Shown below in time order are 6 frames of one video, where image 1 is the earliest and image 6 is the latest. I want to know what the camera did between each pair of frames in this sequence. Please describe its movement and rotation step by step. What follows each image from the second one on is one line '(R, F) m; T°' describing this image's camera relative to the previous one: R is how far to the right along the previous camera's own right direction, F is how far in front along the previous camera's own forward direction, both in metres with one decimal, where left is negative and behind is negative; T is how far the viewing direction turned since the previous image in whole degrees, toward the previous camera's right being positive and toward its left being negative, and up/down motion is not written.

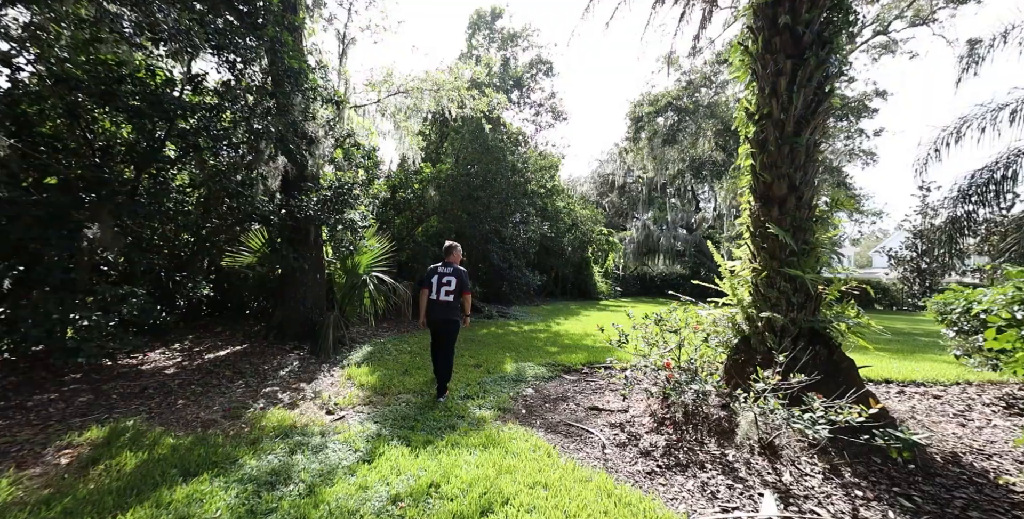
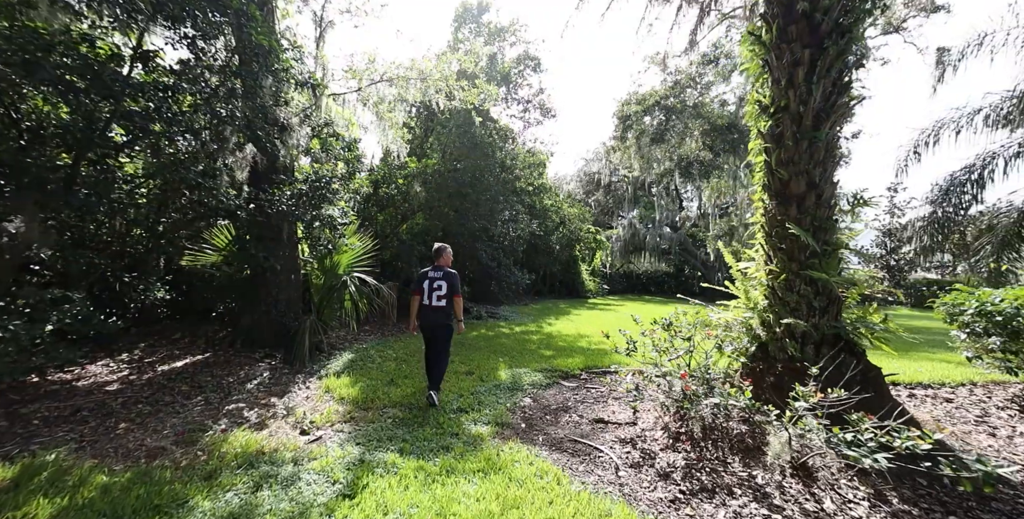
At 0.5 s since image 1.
(-0.1, +0.4) m; +2°
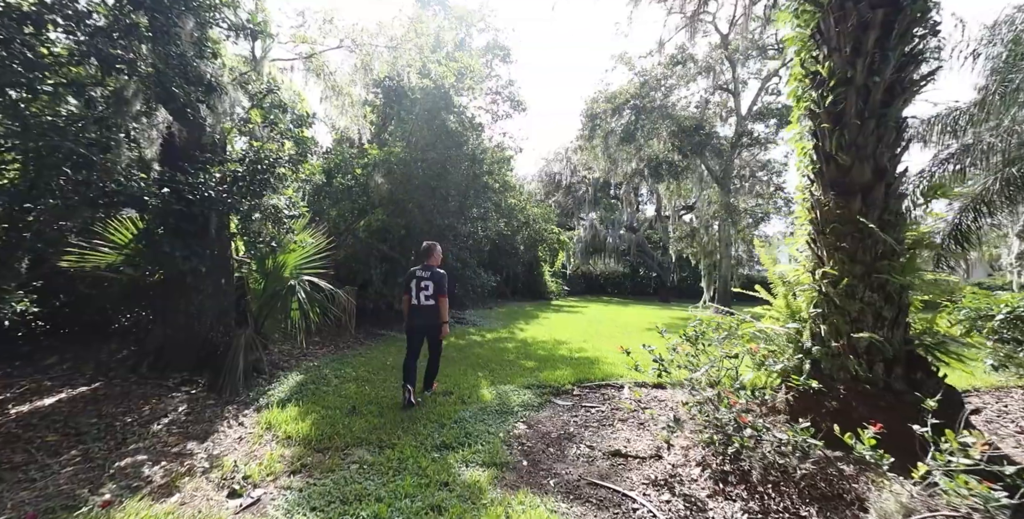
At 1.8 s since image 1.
(-0.3, +0.8) m; +6°
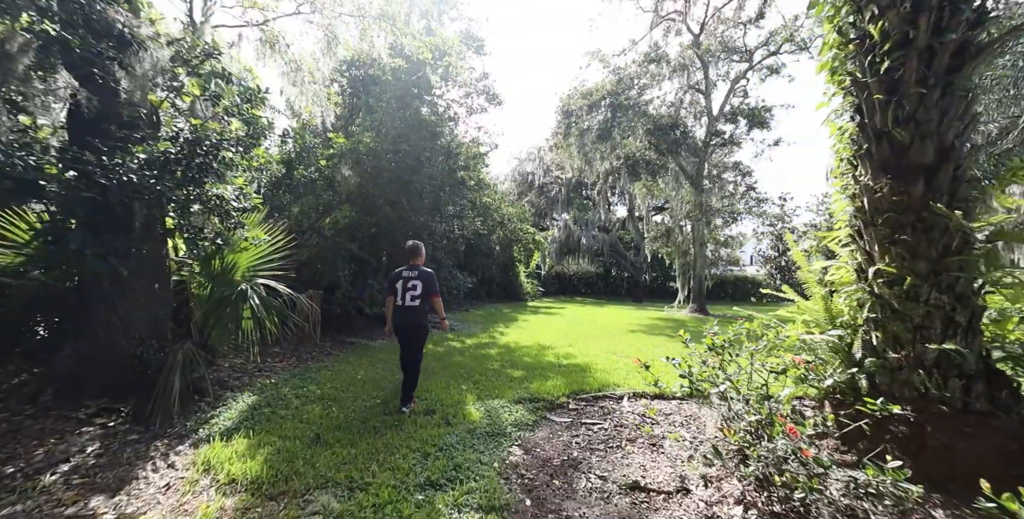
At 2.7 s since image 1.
(-0.2, +0.6) m; +4°
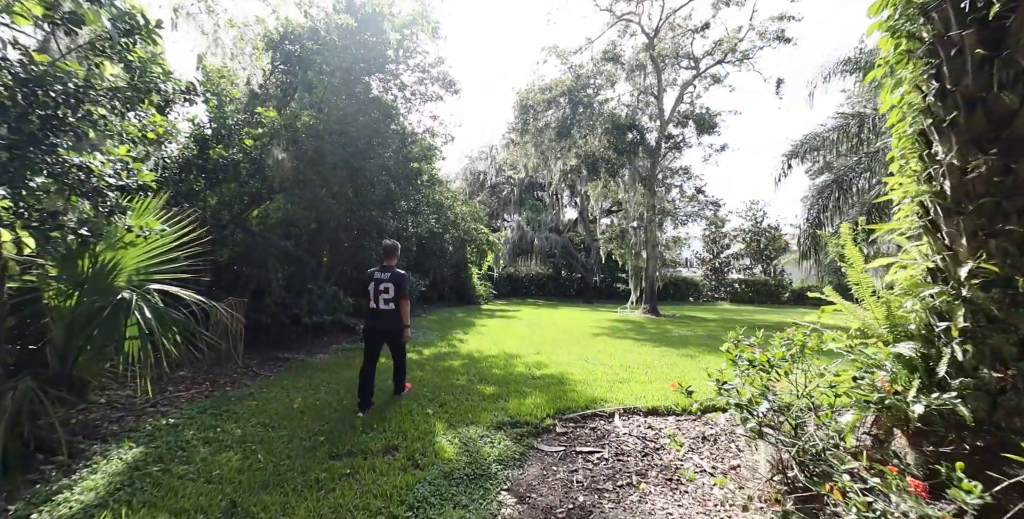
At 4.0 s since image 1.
(-0.3, +0.8) m; +7°
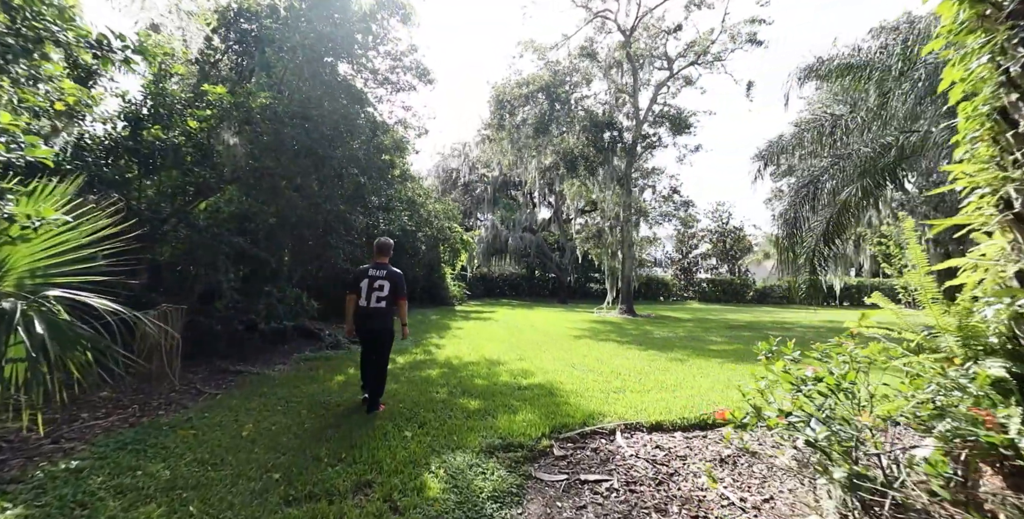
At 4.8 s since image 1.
(-0.2, +0.5) m; +4°
